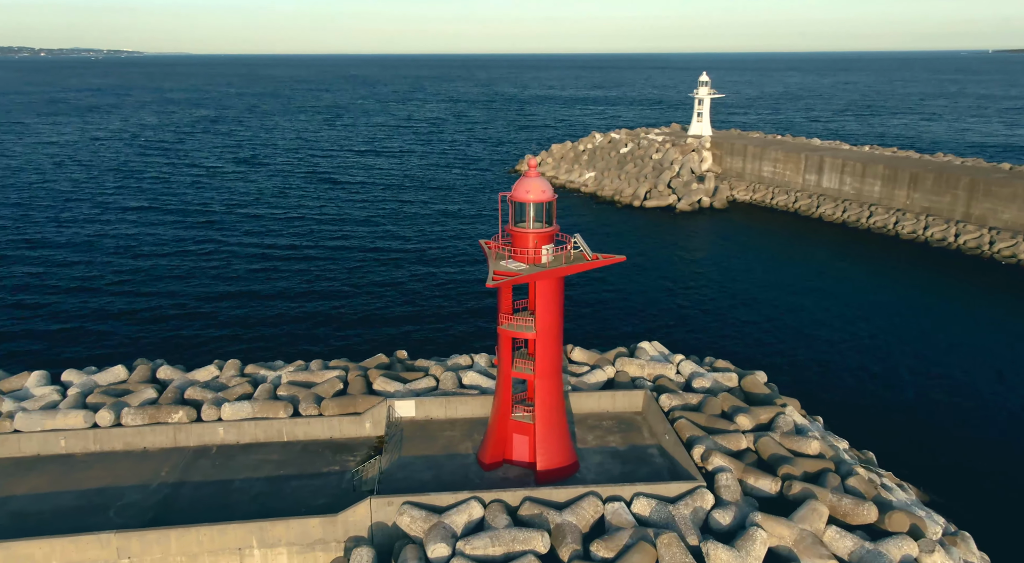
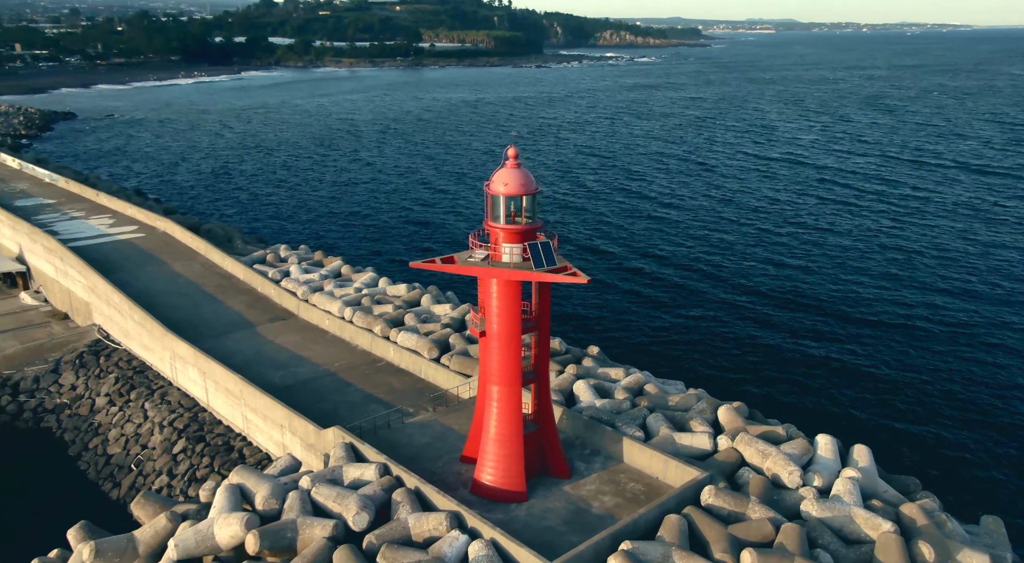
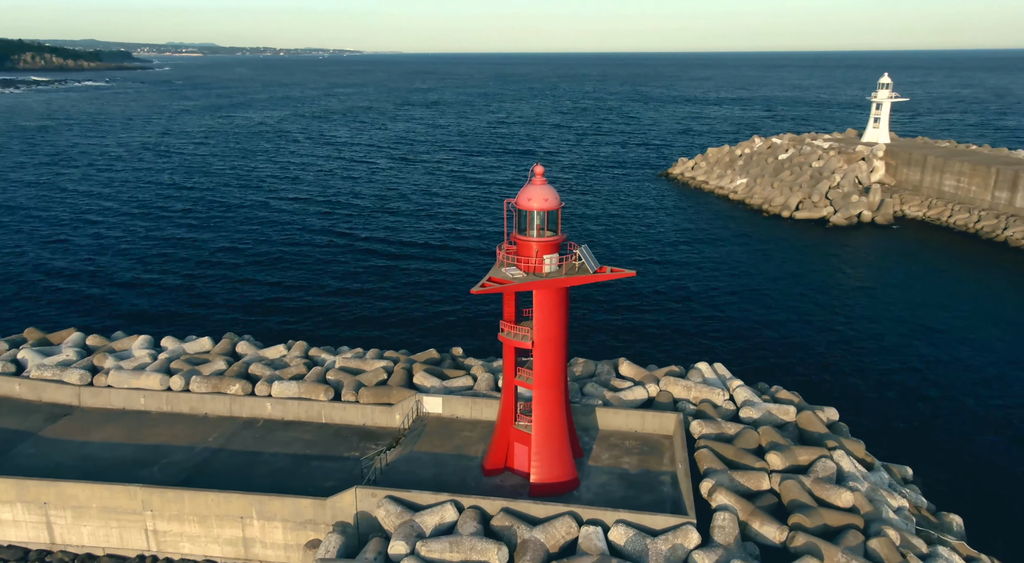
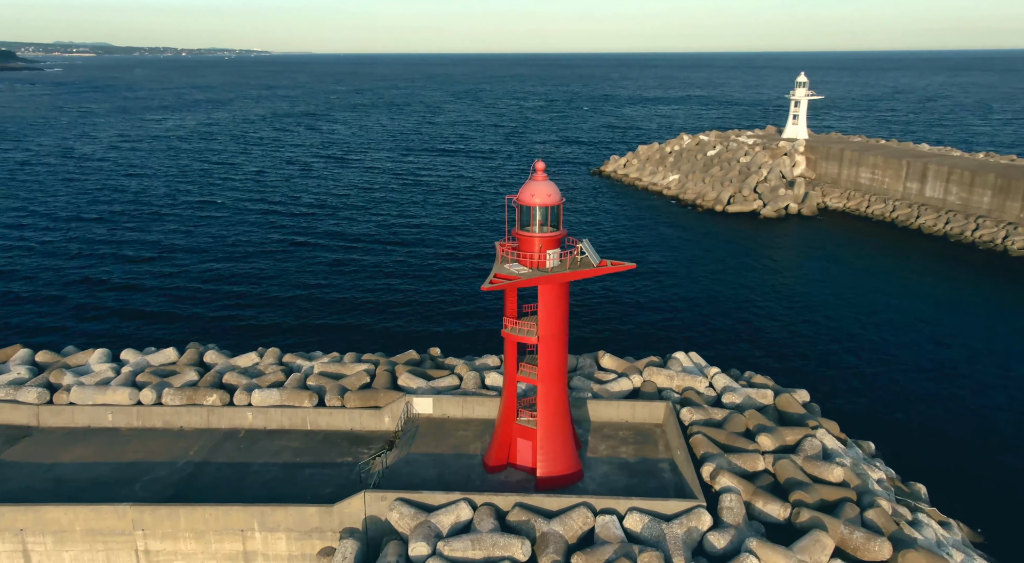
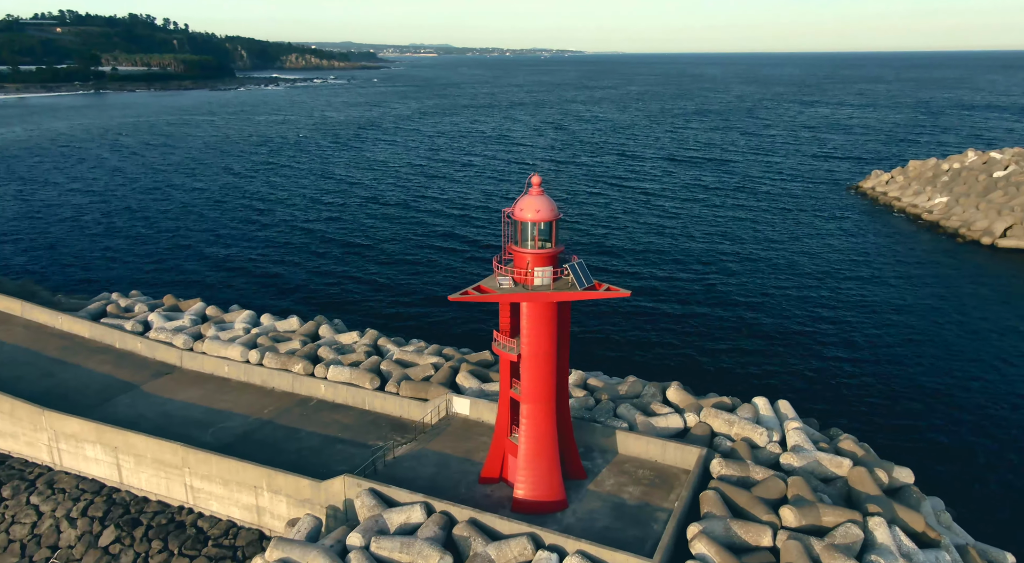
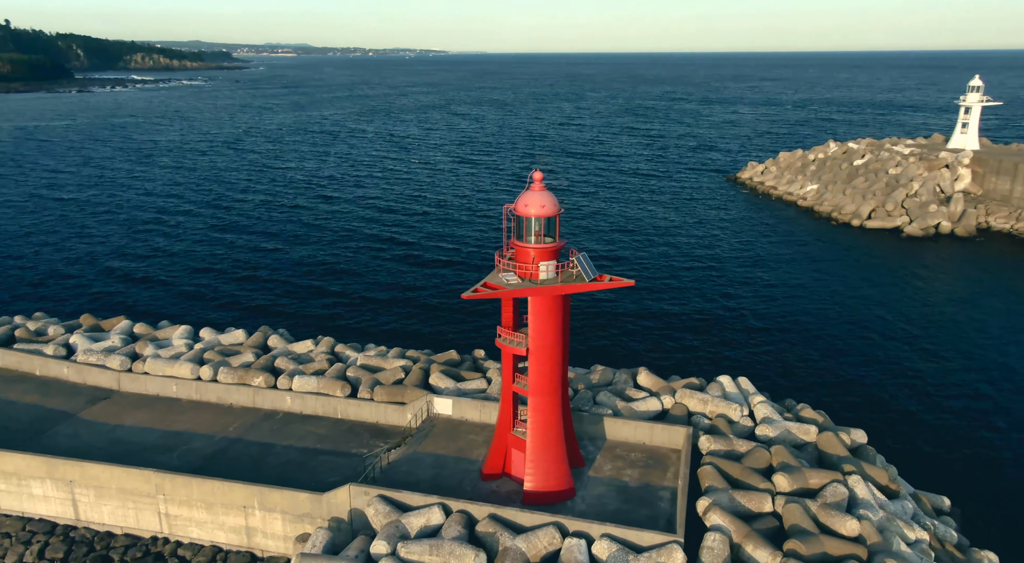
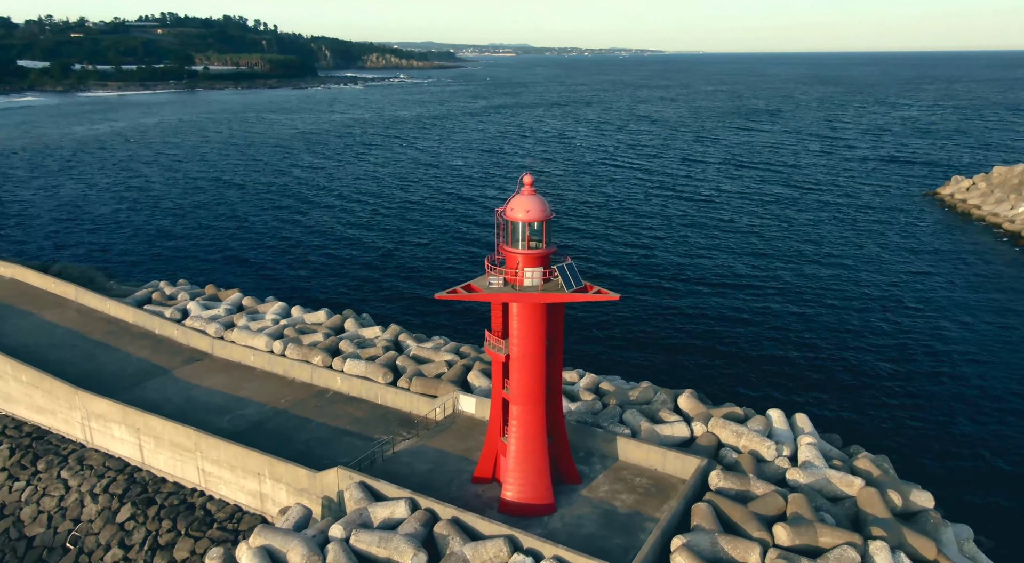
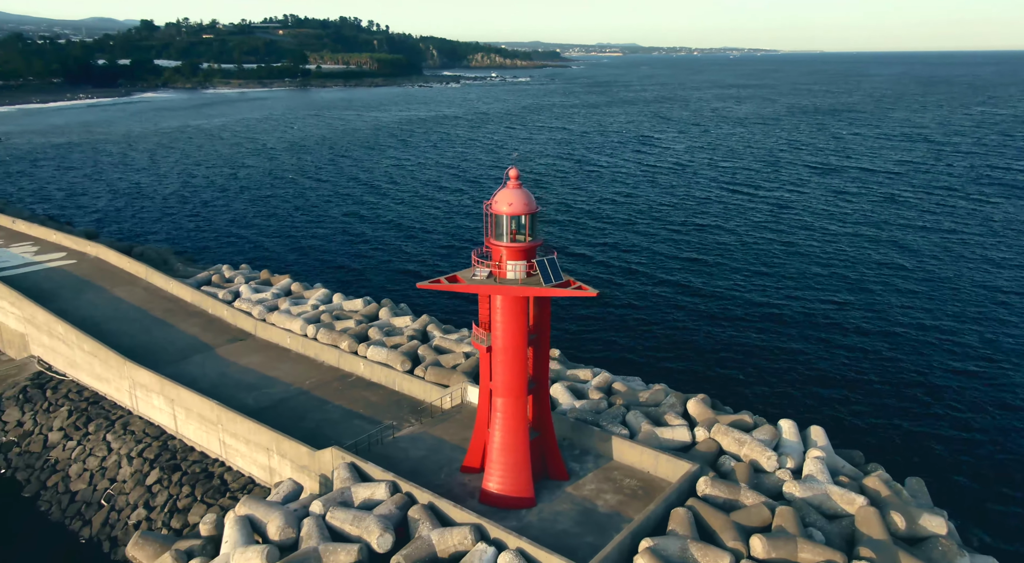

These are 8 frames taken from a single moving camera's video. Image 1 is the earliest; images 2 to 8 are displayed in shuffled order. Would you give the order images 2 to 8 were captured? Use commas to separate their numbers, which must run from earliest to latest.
4, 3, 6, 5, 7, 8, 2
